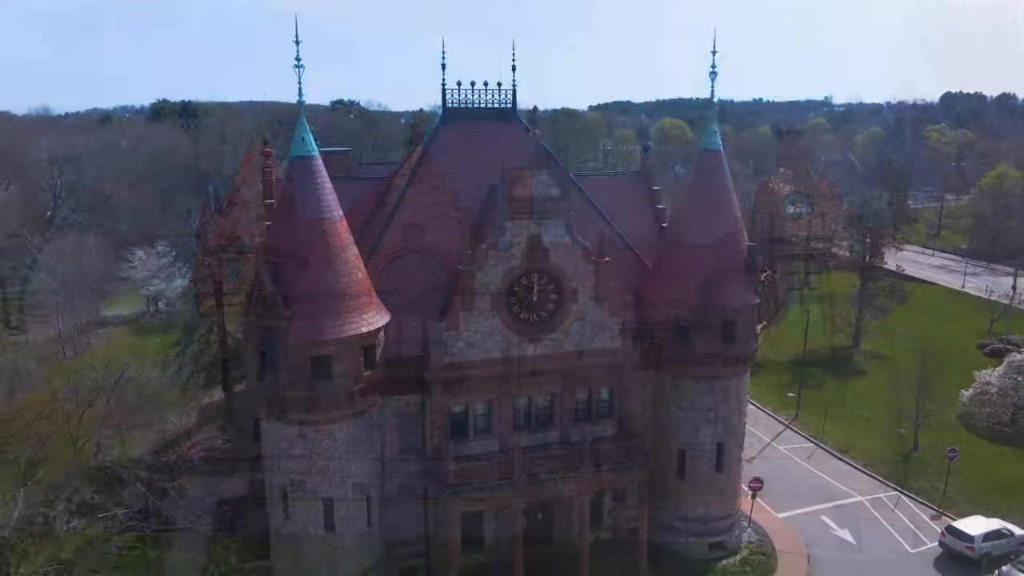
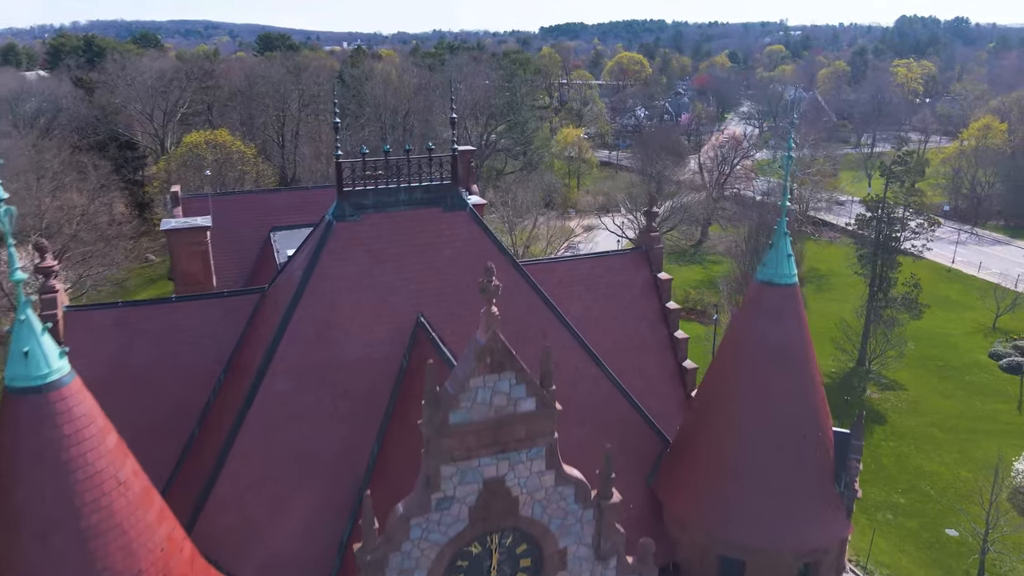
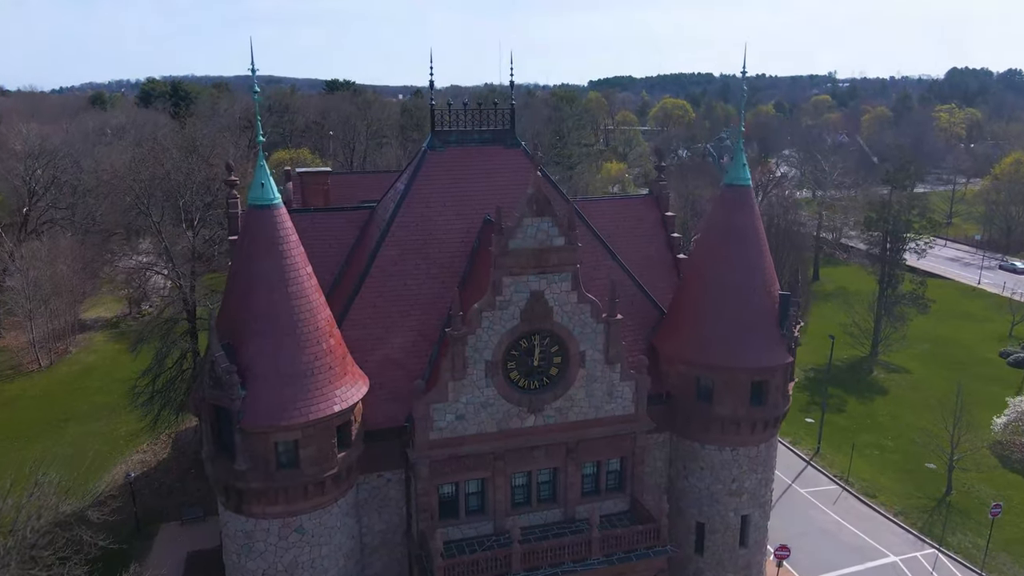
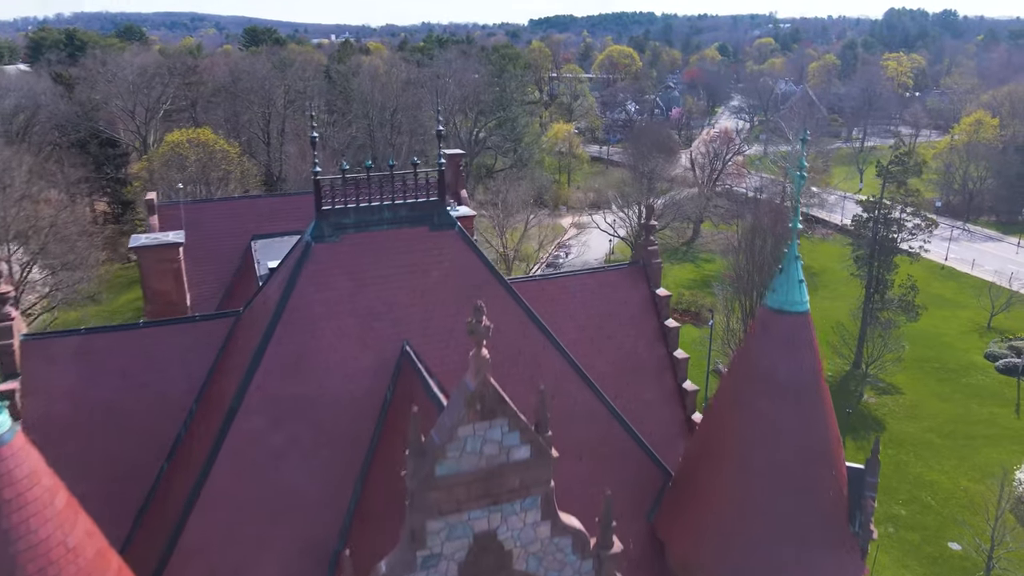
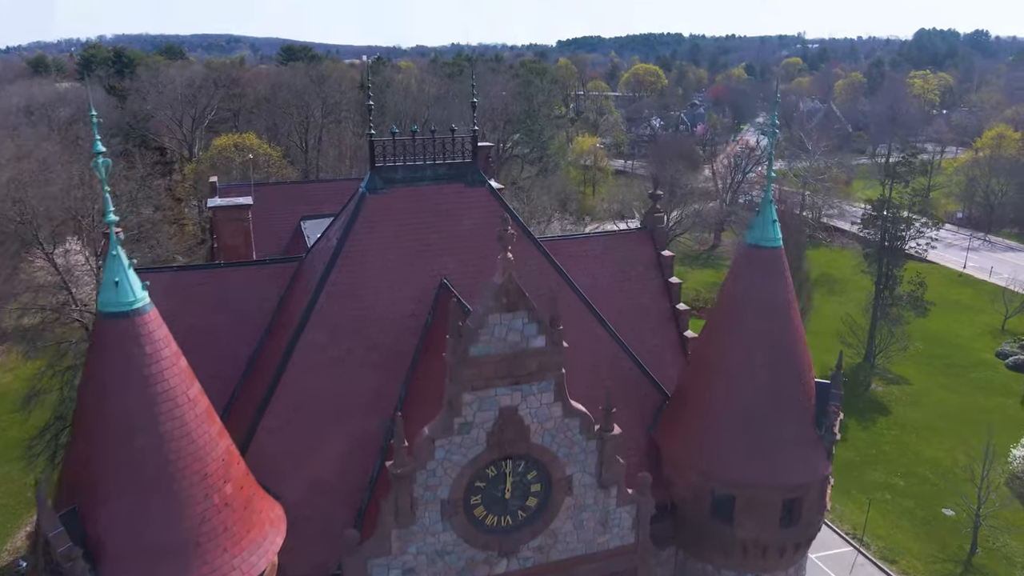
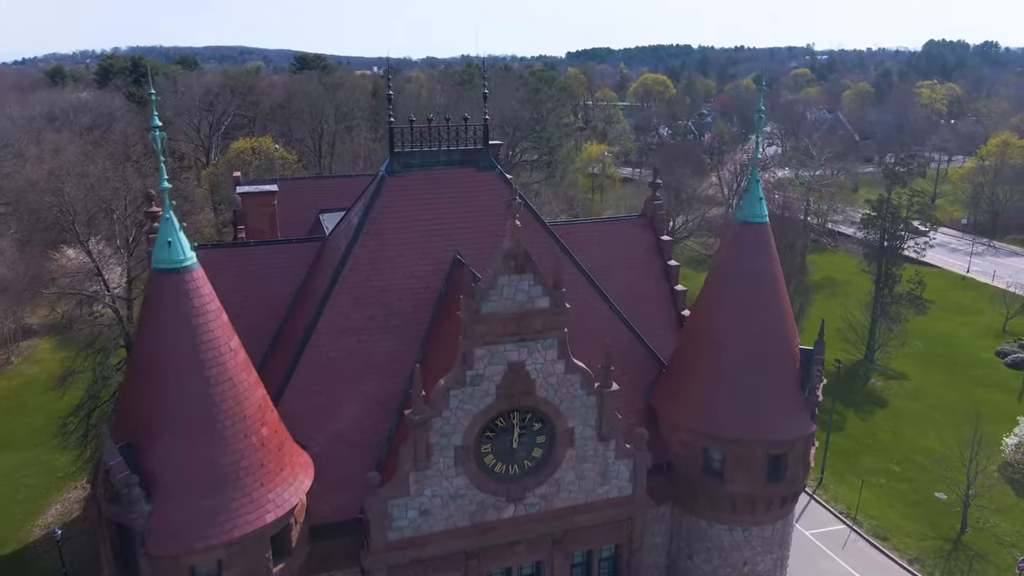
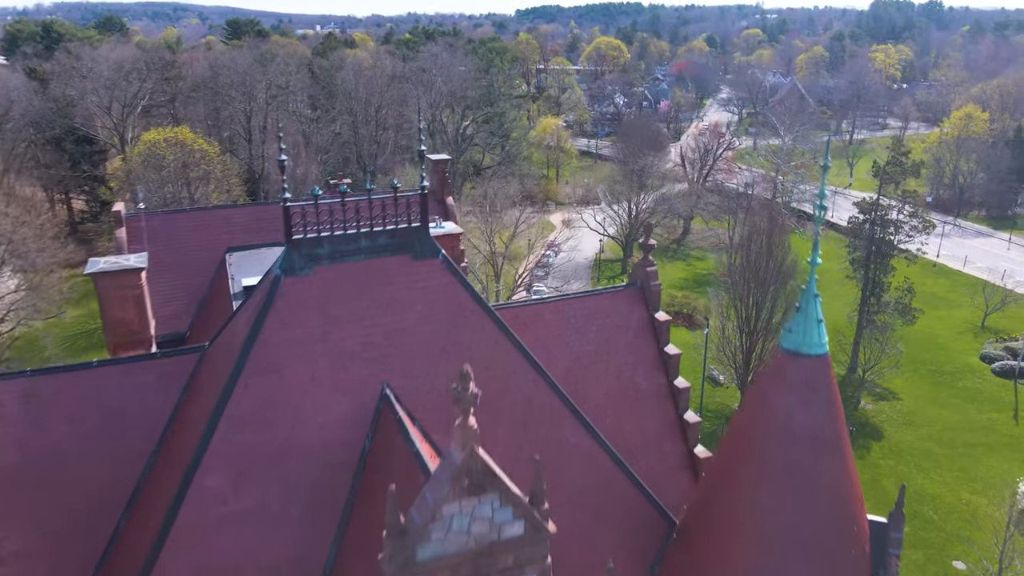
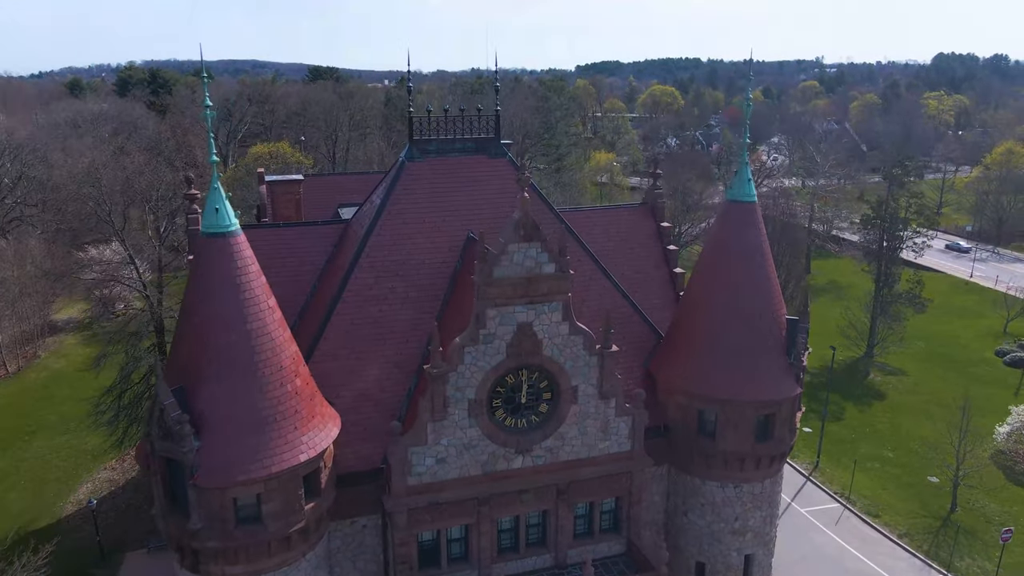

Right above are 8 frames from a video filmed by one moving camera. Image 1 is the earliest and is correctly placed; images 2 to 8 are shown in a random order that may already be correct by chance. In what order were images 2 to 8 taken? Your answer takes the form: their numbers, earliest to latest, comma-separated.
3, 8, 6, 5, 2, 4, 7
